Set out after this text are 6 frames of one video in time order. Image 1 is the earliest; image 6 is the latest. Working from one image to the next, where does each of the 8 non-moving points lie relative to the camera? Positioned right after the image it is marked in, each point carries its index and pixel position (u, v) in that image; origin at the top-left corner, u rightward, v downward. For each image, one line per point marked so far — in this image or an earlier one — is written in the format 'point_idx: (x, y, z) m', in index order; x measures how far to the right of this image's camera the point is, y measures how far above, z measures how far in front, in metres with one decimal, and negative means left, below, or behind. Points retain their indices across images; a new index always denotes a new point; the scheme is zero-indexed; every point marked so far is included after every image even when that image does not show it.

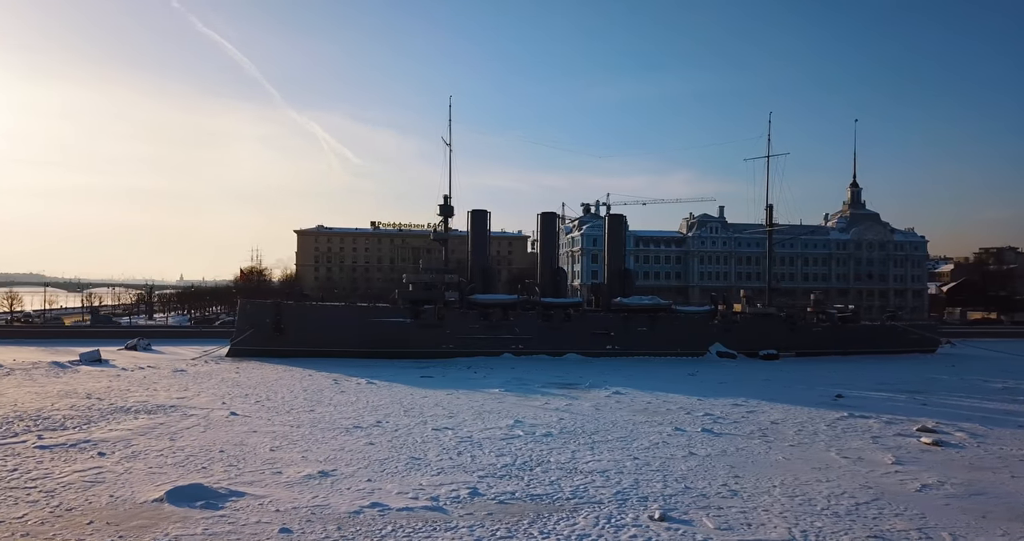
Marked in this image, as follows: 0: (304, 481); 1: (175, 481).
0: (-1.8, -1.8, +5.2) m
1: (-2.8, -1.8, +5.2) m
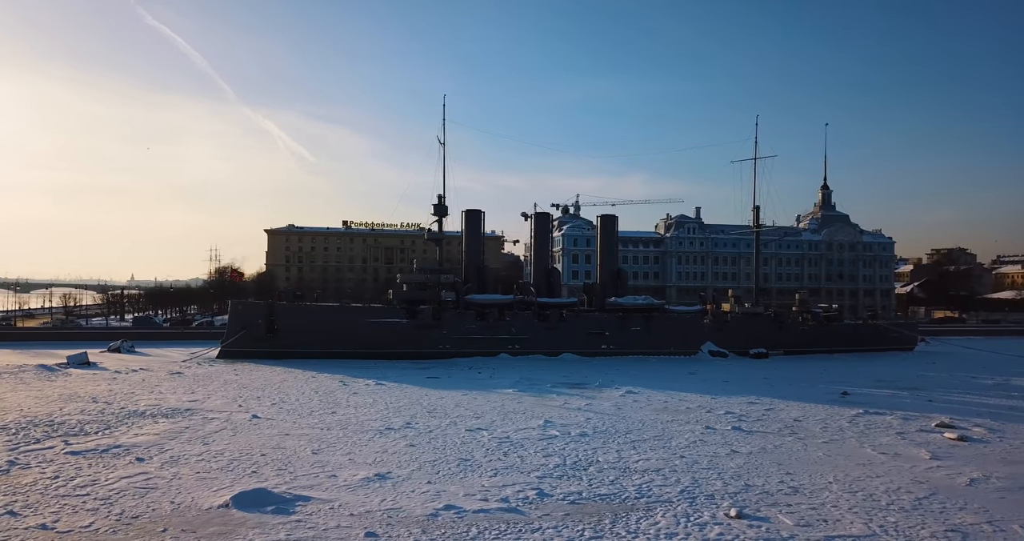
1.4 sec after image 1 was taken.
0: (-1.2, -1.8, +5.1) m
1: (-2.3, -1.8, +5.0) m
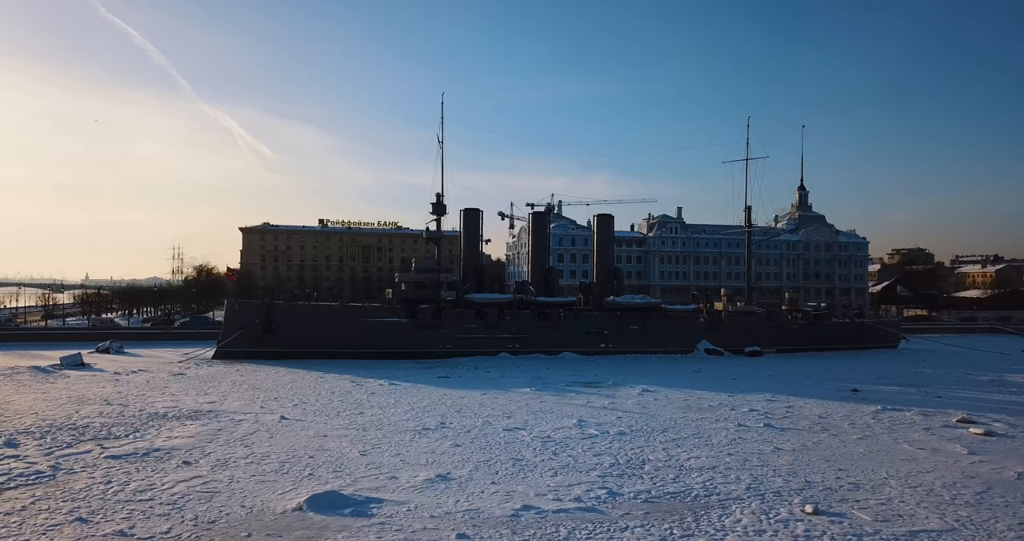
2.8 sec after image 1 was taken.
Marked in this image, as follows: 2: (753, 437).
0: (-0.7, -1.8, +5.1) m
1: (-1.7, -1.8, +5.0) m
2: (+2.9, -2.0, +7.3) m
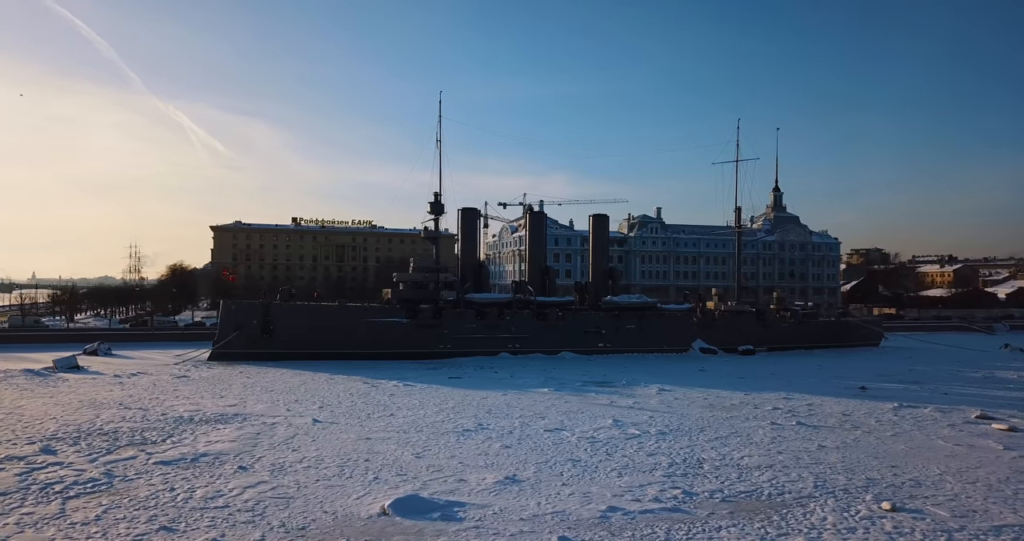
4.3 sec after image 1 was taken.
0: (-0.1, -1.8, +5.1) m
1: (-1.1, -1.8, +4.9) m
2: (+3.4, -2.0, +7.4) m
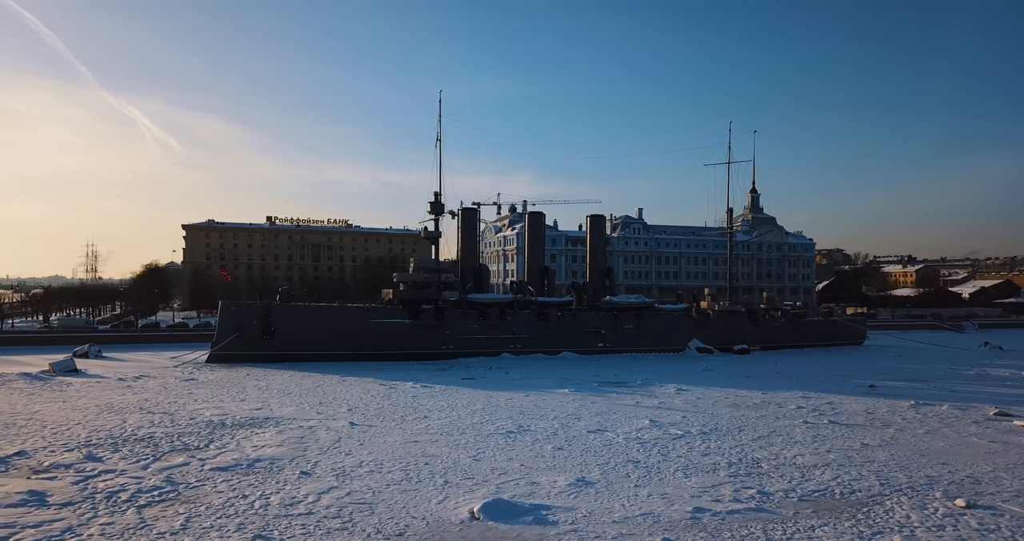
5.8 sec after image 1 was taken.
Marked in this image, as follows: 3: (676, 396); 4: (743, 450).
0: (+0.6, -1.8, +5.1) m
1: (-0.5, -1.8, +4.8) m
2: (+3.9, -2.0, +7.5) m
3: (+2.9, -2.2, +10.9) m
4: (+2.5, -1.9, +6.6) m
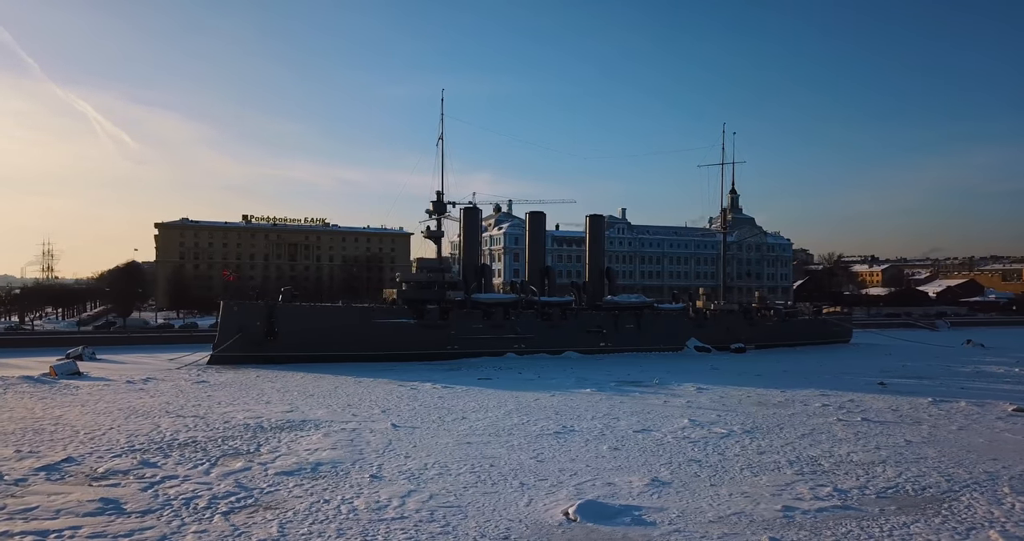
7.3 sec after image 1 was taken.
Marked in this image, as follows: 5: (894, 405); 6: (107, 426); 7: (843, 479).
0: (+1.2, -1.8, +5.1) m
1: (+0.2, -1.8, +4.8) m
2: (+4.5, -2.0, +7.7) m
3: (+3.4, -2.2, +11.0) m
4: (+3.1, -1.9, +6.7) m
5: (+6.1, -2.1, +9.8) m
6: (-5.3, -2.0, +7.9) m
7: (+2.9, -1.9, +5.5) m
